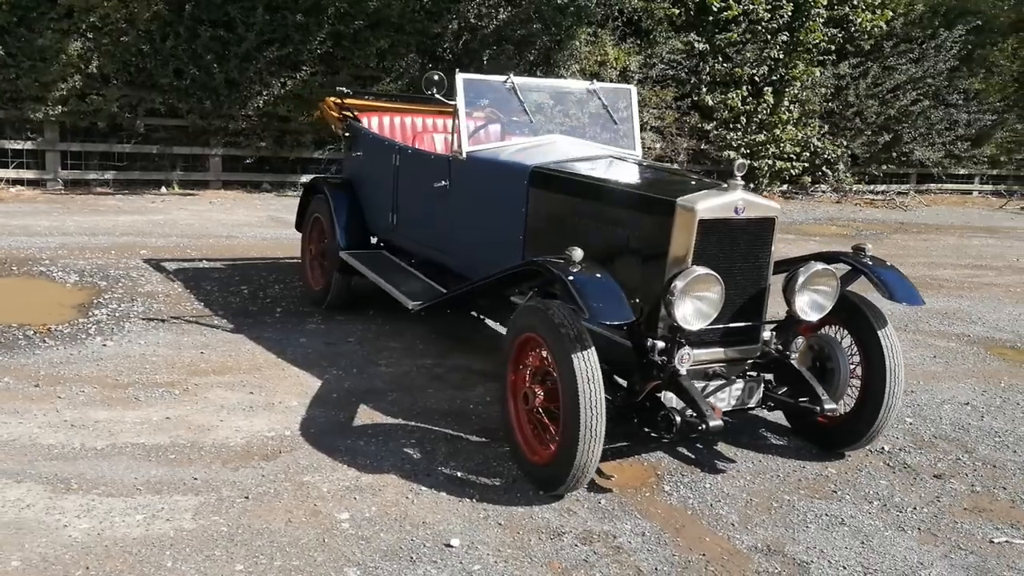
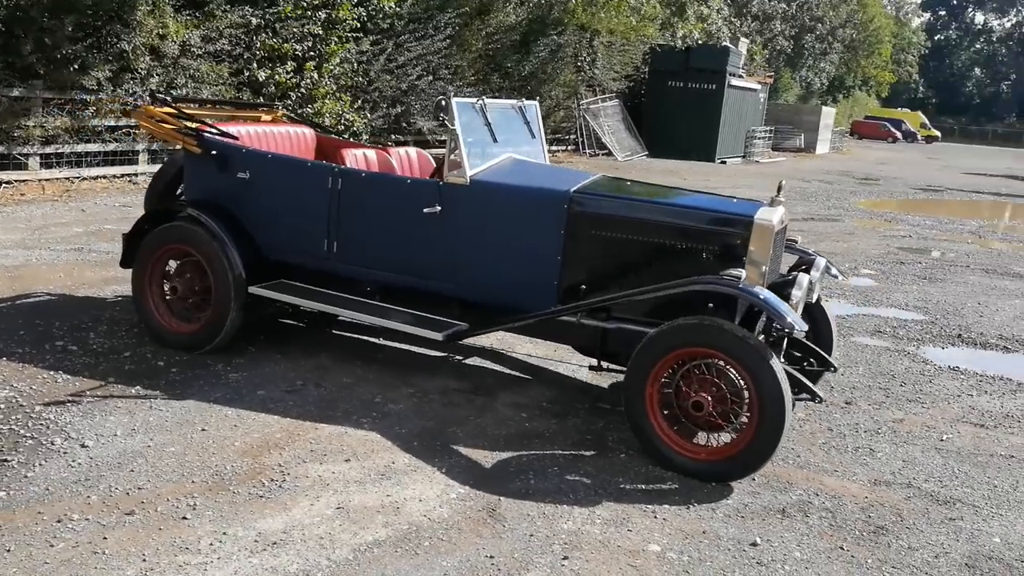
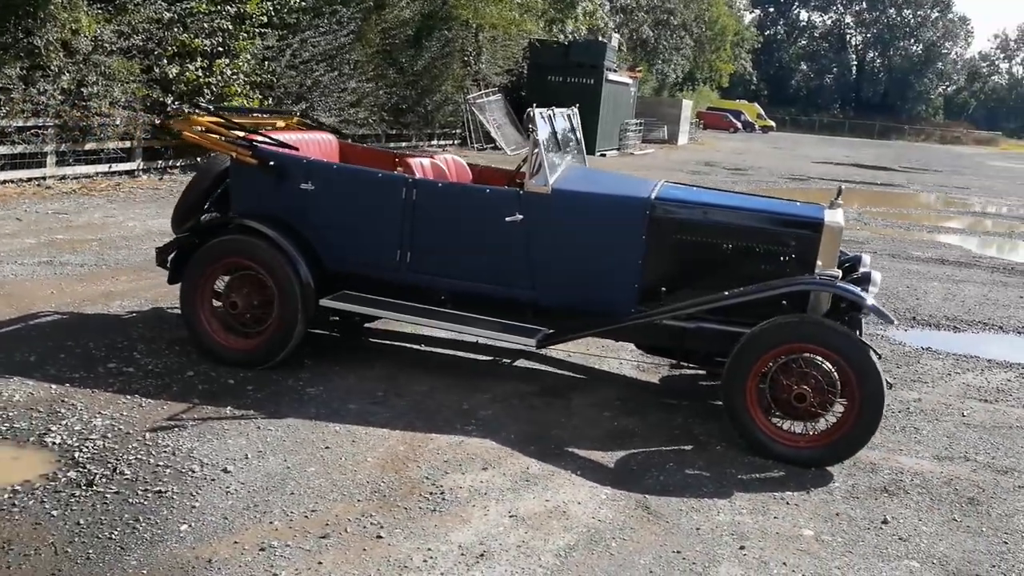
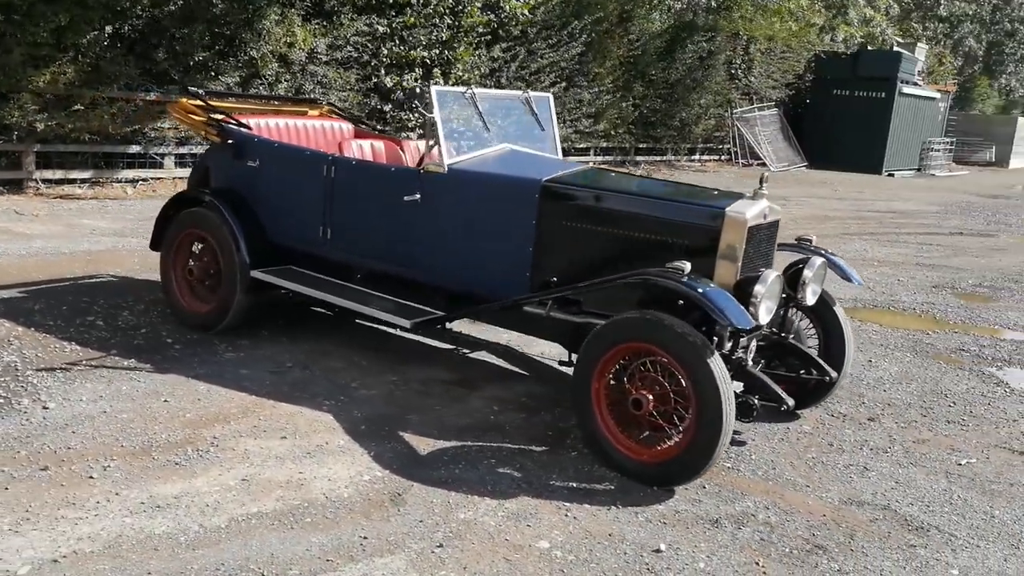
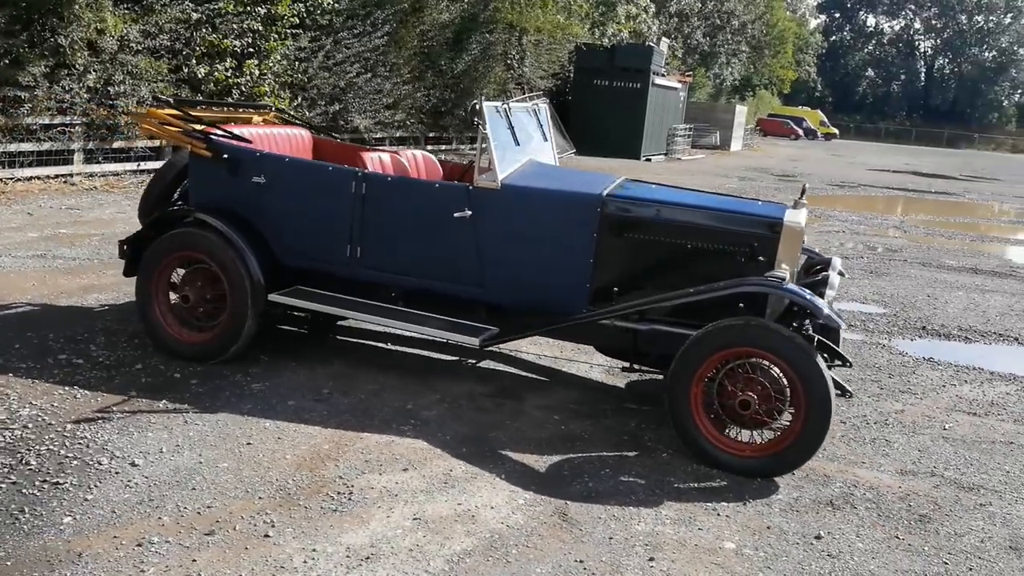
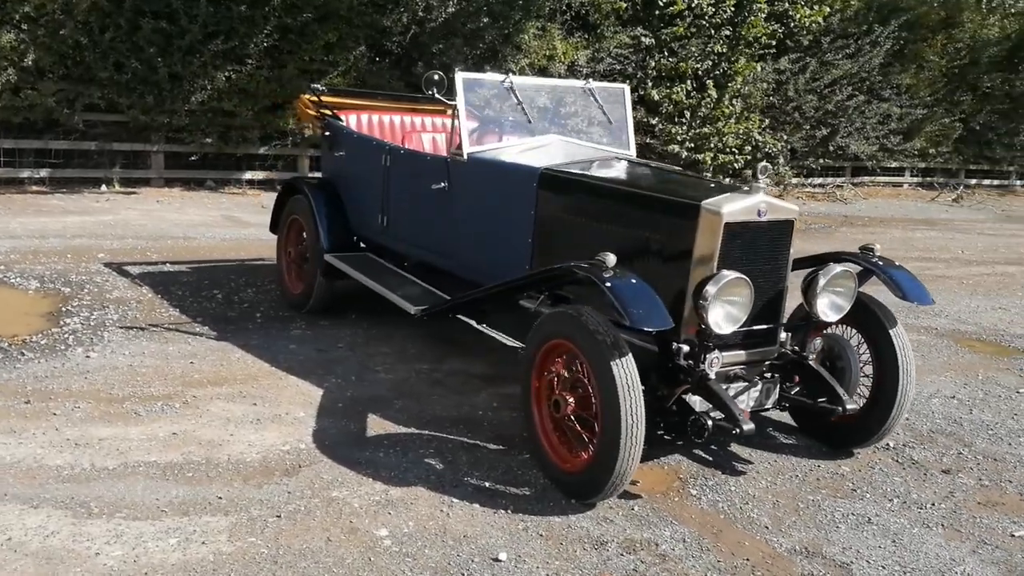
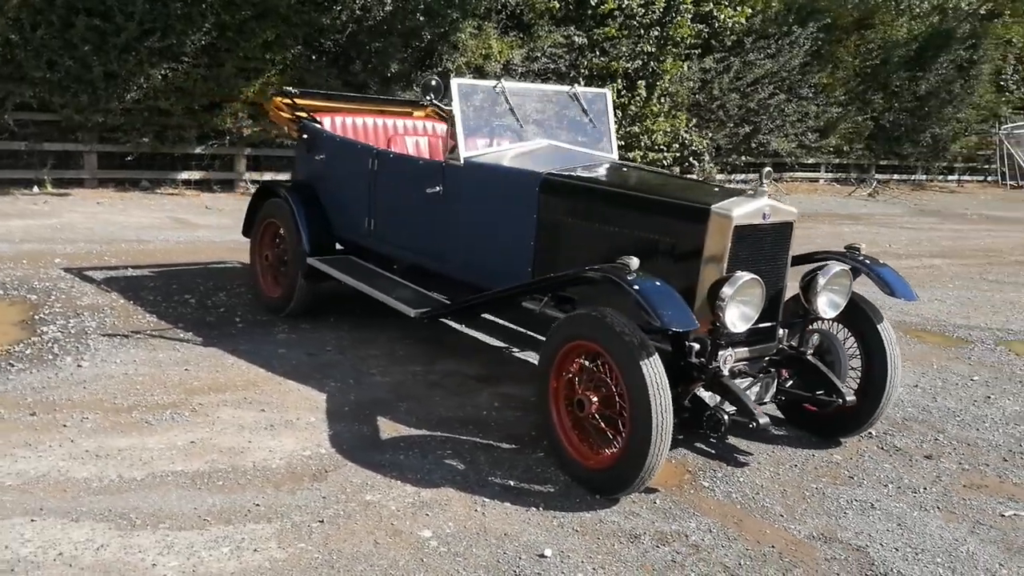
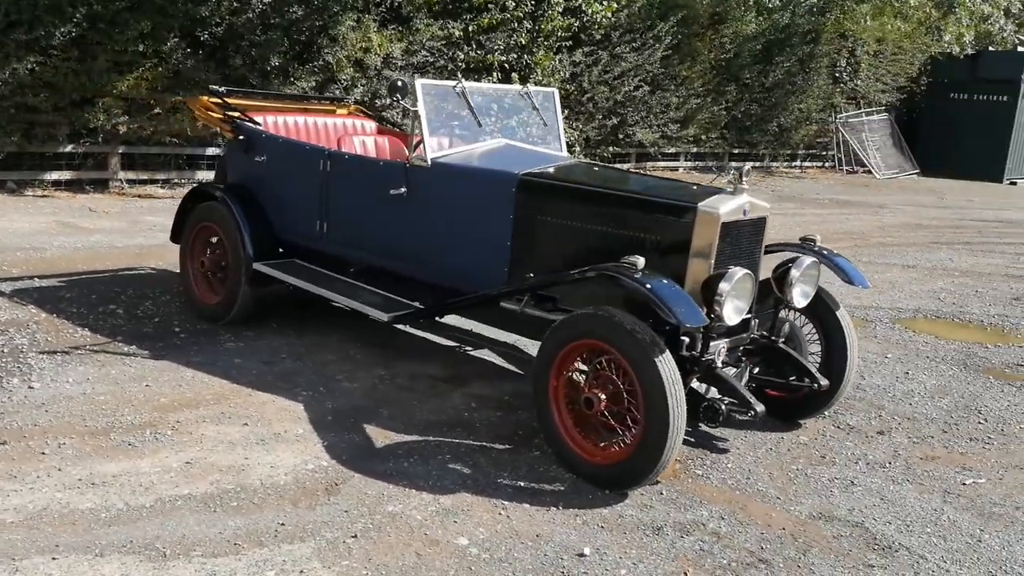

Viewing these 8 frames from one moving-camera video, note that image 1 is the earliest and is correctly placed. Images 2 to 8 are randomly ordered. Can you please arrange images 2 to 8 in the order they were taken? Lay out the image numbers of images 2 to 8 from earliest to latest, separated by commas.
6, 7, 8, 4, 2, 5, 3
